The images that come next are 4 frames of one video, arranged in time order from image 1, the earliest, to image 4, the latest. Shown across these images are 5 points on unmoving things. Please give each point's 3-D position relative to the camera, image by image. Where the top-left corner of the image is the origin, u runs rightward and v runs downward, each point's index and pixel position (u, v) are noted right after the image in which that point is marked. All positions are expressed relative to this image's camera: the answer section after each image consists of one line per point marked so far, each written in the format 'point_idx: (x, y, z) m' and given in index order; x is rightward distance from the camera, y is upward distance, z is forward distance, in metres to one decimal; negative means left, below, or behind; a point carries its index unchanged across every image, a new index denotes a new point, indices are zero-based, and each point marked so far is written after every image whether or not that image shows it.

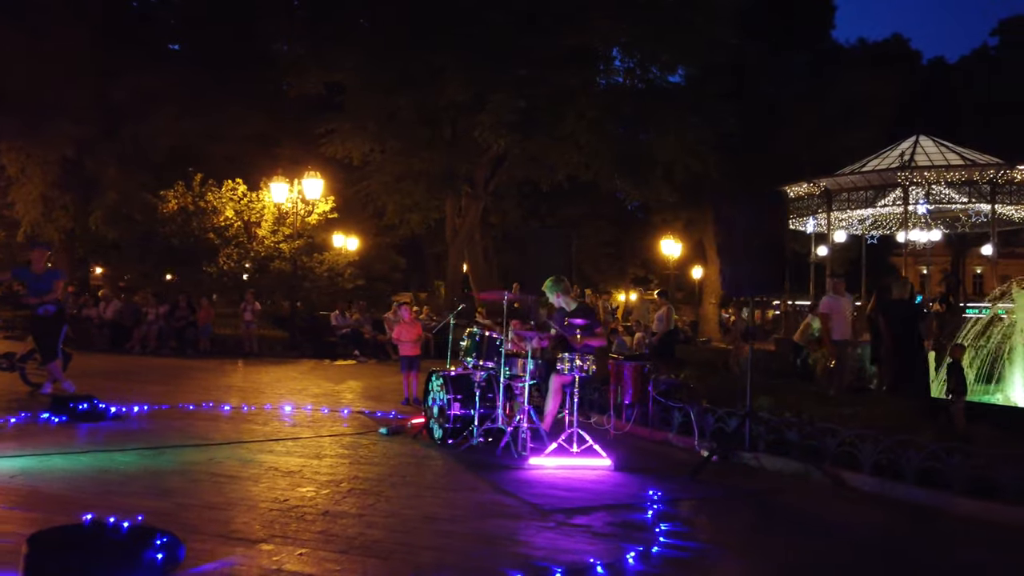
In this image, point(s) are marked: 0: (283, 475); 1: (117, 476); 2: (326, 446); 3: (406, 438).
0: (-2.1, -1.7, +7.1) m
1: (-3.5, -1.6, +6.8) m
2: (-2.1, -1.7, +8.7) m
3: (-1.3, -1.8, +9.3) m
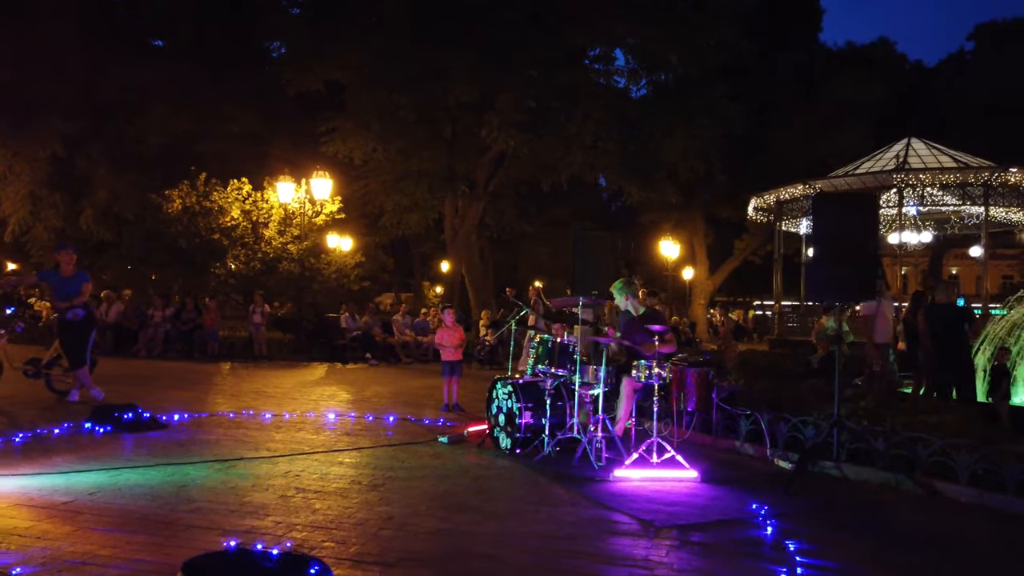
0: (-1.3, -1.8, +6.8) m
1: (-2.6, -1.7, +6.4) m
2: (-1.3, -1.8, +8.4) m
3: (-0.5, -1.8, +9.0) m
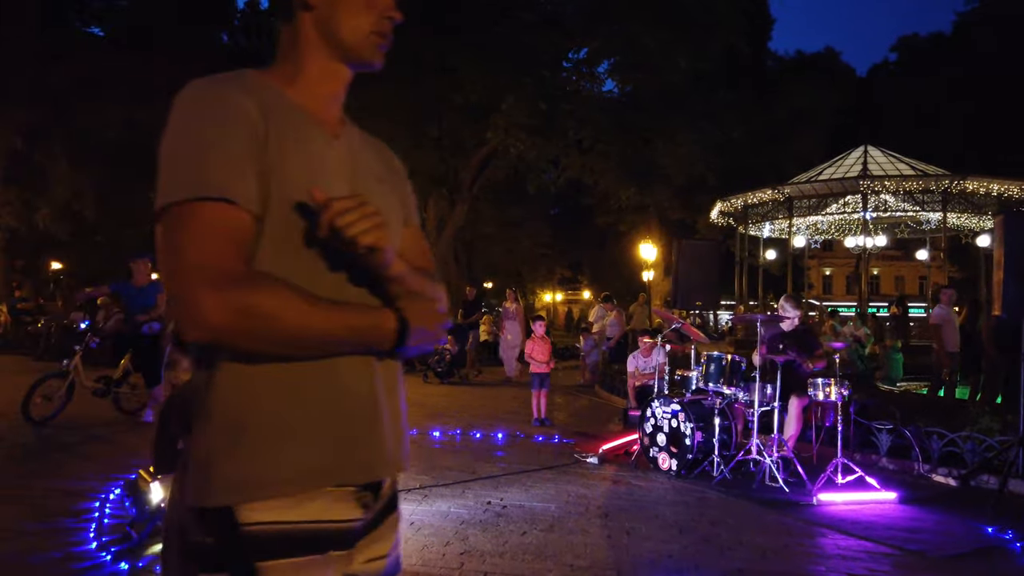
0: (+0.7, -1.9, +6.5) m
1: (-0.6, -1.9, +6.0) m
2: (+0.5, -2.0, +8.0) m
3: (+1.3, -2.0, +8.7) m
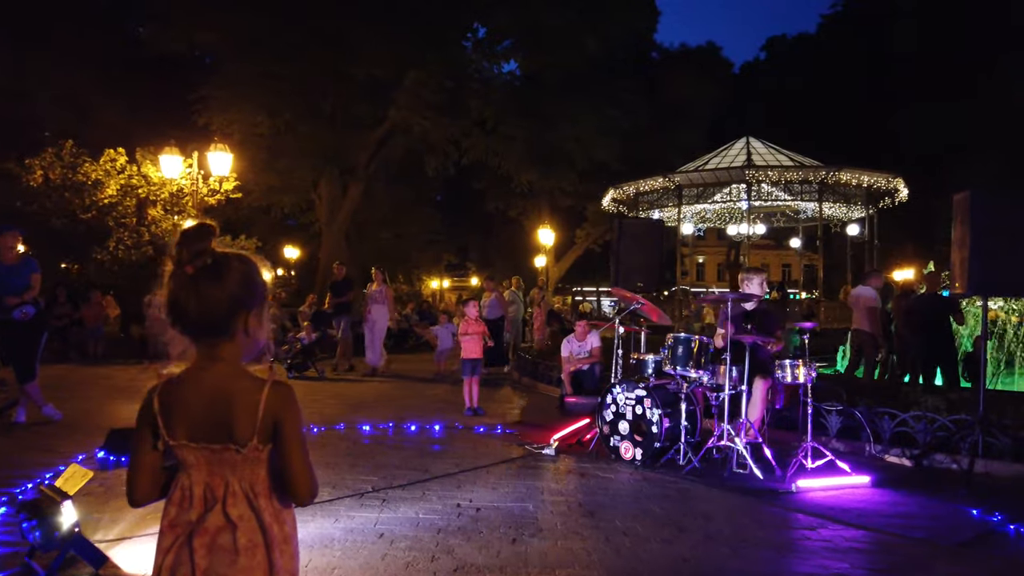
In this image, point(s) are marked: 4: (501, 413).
0: (+0.5, -1.7, +5.8) m
1: (-0.7, -1.7, +5.1) m
2: (+0.1, -1.8, +7.3) m
3: (+0.8, -1.8, +8.1) m
4: (-0.2, -1.9, +11.7) m
